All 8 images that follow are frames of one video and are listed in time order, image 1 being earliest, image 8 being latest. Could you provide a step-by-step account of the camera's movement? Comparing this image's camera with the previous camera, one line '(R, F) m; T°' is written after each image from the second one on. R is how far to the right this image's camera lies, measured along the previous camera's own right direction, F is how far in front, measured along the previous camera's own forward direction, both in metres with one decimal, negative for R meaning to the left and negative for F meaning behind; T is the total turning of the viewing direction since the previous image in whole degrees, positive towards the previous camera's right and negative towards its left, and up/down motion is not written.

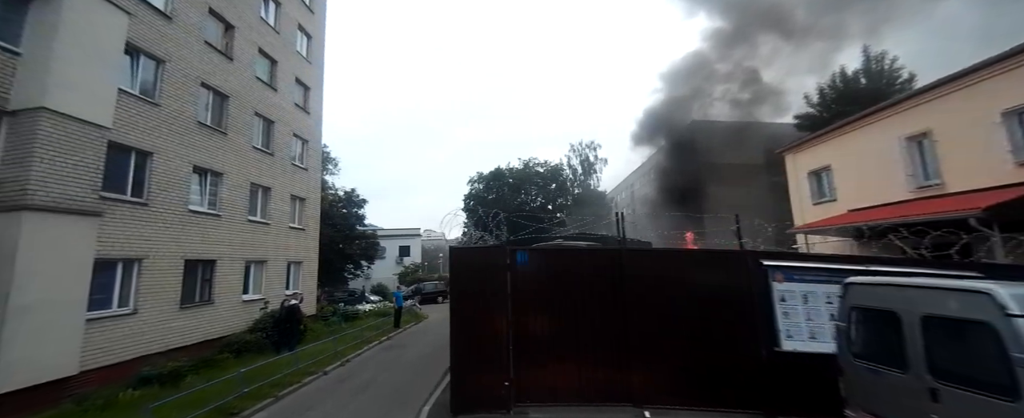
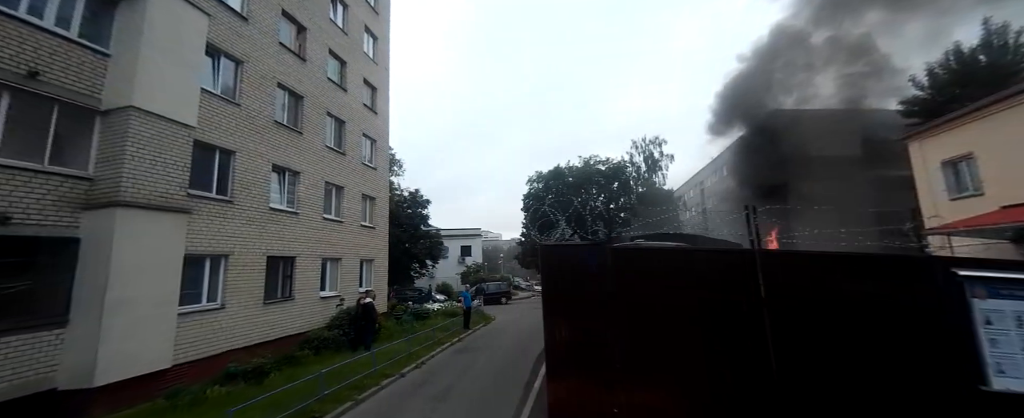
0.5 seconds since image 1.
(-0.6, +0.9) m; -8°
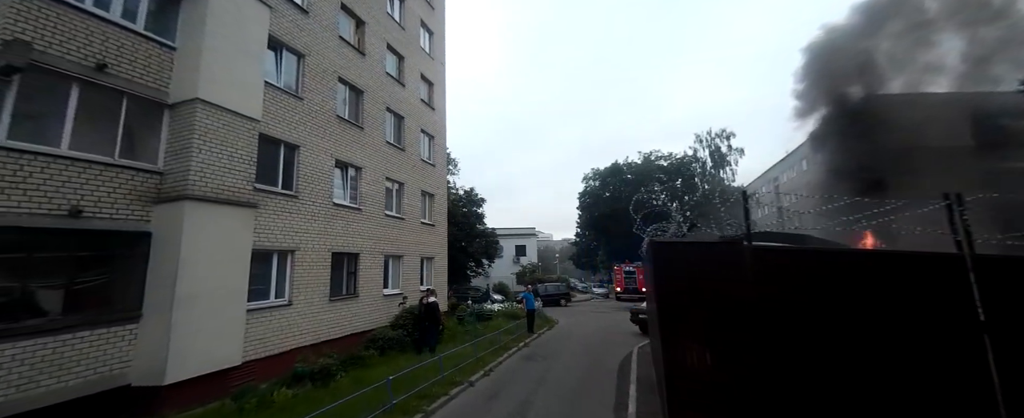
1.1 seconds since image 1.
(-0.5, +0.9) m; -8°
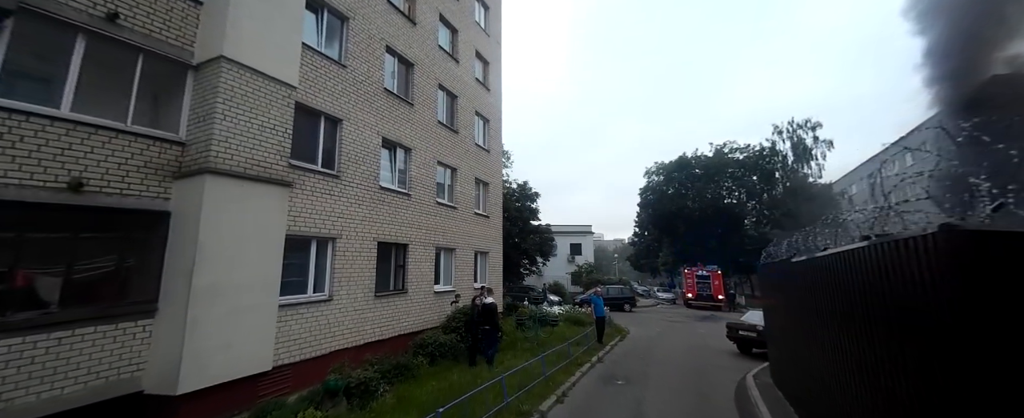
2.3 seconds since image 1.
(-0.5, +1.7) m; -7°
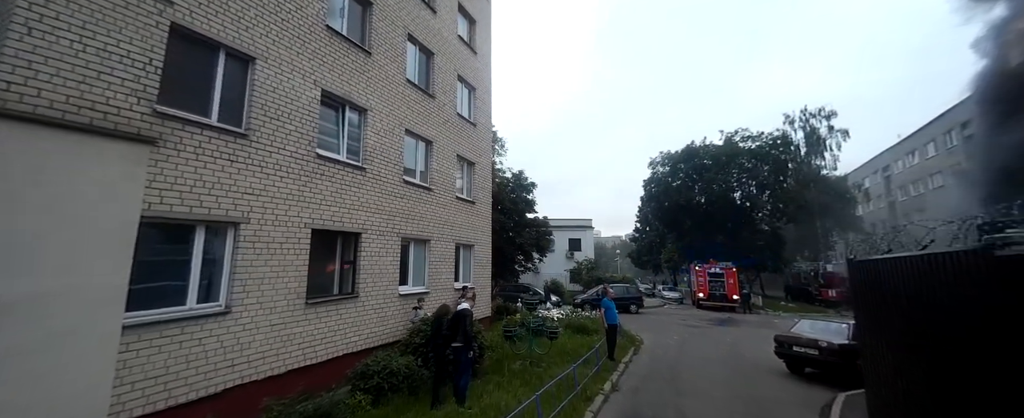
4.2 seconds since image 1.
(+0.2, +2.2) m; 0°
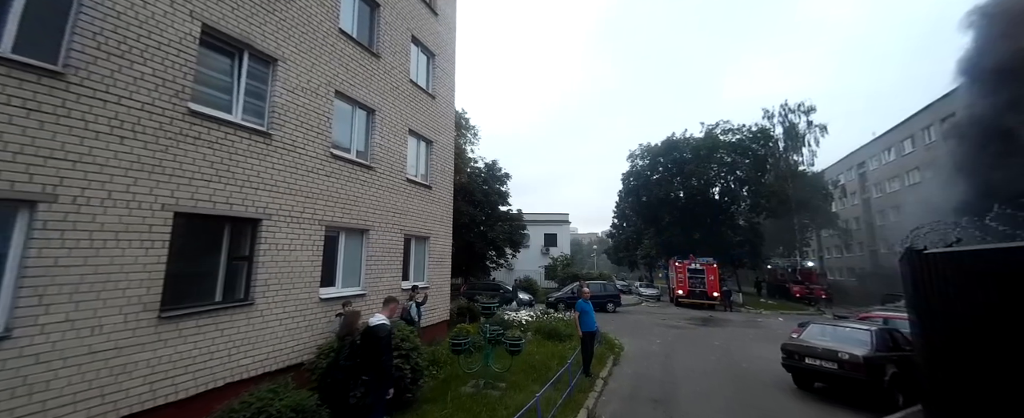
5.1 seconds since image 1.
(+0.4, +1.5) m; +3°
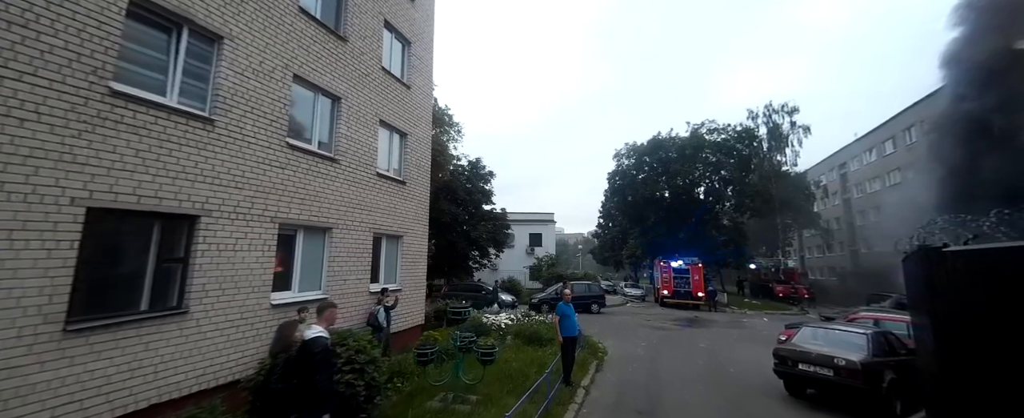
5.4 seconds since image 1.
(+0.2, +0.5) m; +2°
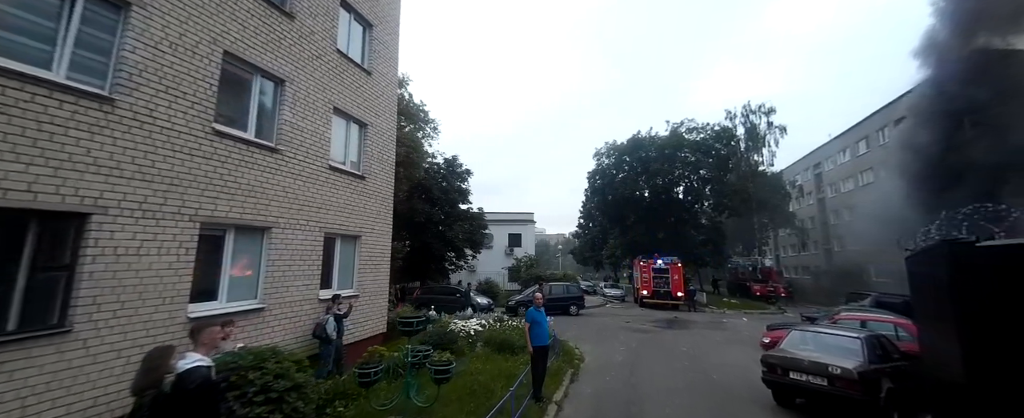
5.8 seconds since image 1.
(+0.2, +0.6) m; +3°
